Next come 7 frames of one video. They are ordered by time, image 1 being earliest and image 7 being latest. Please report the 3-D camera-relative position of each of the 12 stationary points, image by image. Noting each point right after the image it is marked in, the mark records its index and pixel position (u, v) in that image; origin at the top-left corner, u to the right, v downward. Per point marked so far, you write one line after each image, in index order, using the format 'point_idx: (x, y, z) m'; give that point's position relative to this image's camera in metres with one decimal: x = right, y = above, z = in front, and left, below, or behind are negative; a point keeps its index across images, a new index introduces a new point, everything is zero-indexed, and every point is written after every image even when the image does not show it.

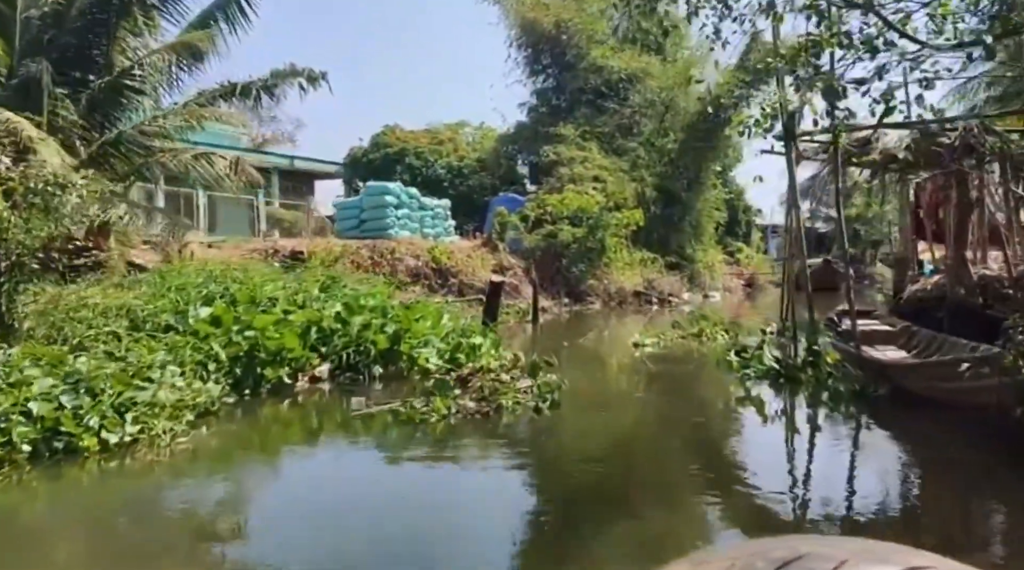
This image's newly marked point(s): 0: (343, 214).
0: (-3.6, +1.5, +19.5) m
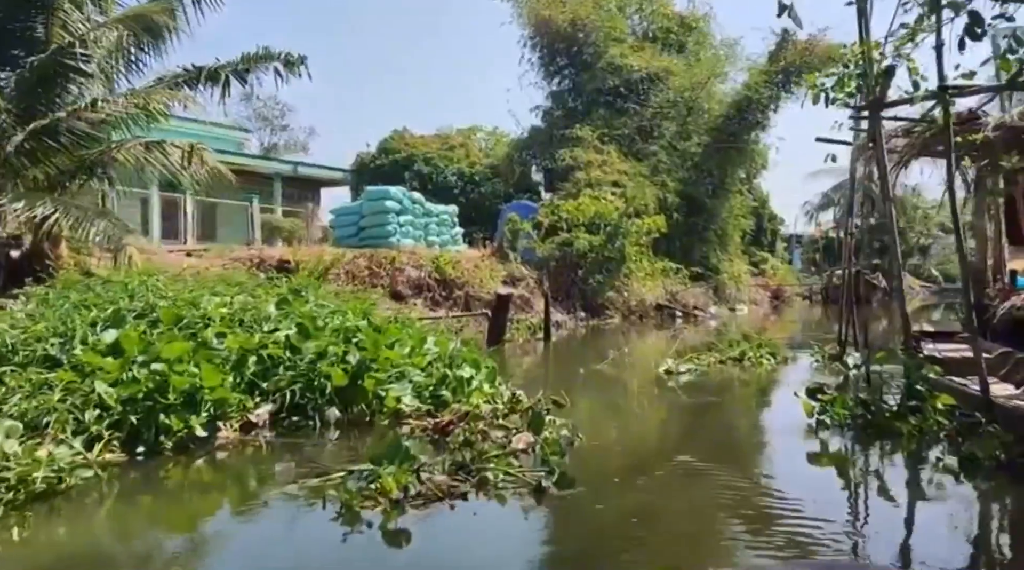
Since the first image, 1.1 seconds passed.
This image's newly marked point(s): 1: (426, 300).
0: (-3.4, +1.3, +18.1) m
1: (-1.5, -0.3, +15.9) m
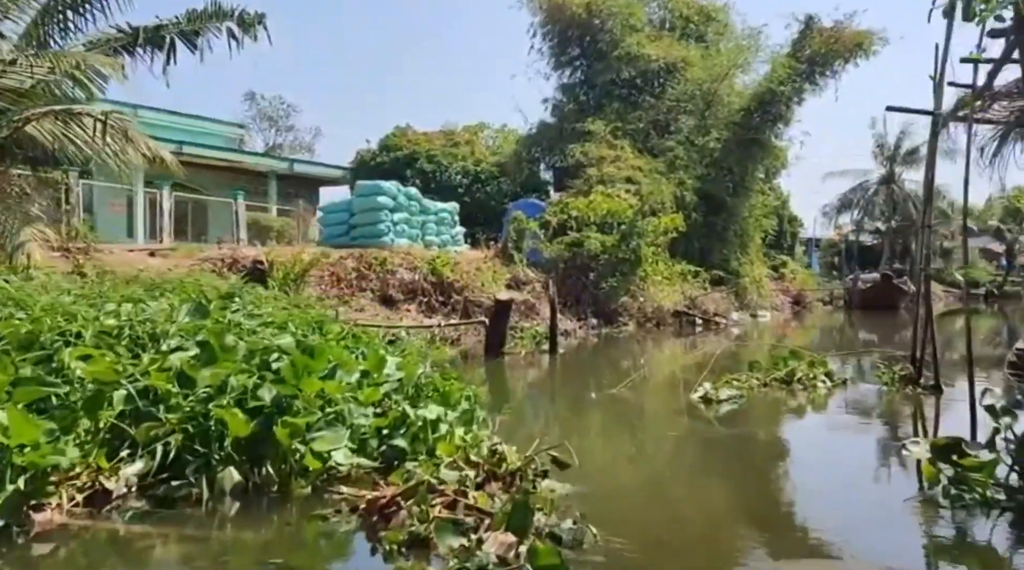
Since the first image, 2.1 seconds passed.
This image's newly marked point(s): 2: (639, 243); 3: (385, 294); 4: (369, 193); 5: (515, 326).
0: (-3.3, +1.2, +16.6) m
1: (-1.5, -0.3, +14.4) m
2: (+2.6, +0.9, +18.6) m
3: (-2.0, -0.2, +14.1) m
4: (-2.5, +1.6, +16.0) m
5: (0.0, -0.7, +15.0) m
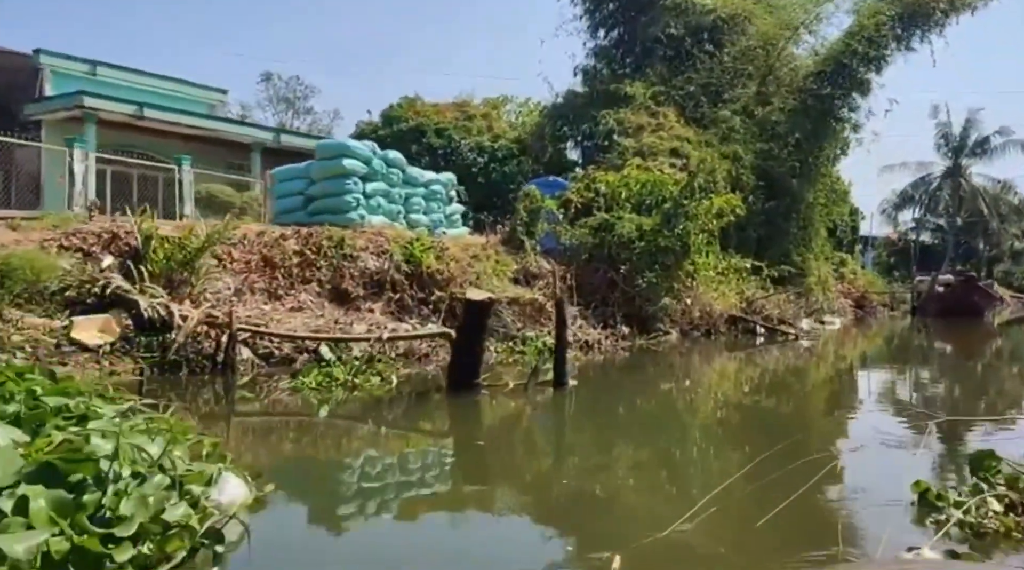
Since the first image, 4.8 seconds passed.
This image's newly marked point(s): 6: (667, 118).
0: (-3.2, +1.4, +12.8) m
1: (-1.4, -0.2, +10.6) m
2: (+2.8, +1.0, +14.6) m
3: (-2.0, 0.0, +10.3) m
4: (-2.4, +1.8, +12.2) m
5: (0.0, -0.6, +11.1) m
6: (+3.3, +3.5, +19.1) m
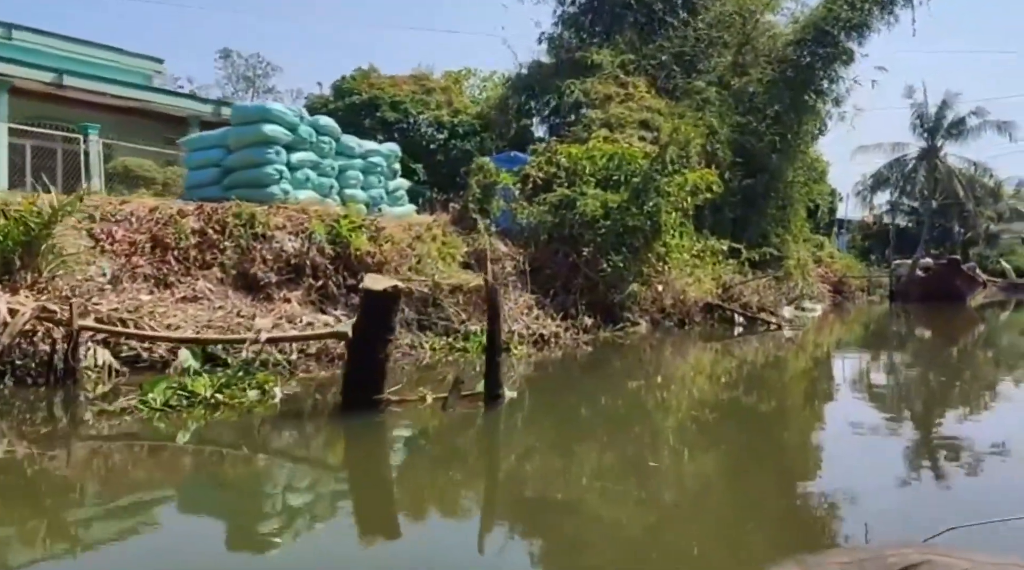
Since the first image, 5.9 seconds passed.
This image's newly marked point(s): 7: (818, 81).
0: (-3.8, +1.6, +11.1) m
1: (-2.0, -0.1, +9.0) m
2: (+2.1, +1.2, +13.1) m
3: (-2.5, +0.1, +8.7) m
4: (-3.0, +1.9, +10.6) m
5: (-0.6, -0.4, +9.6) m
6: (+2.4, +3.8, +17.6) m
7: (+6.4, +4.3, +19.2) m
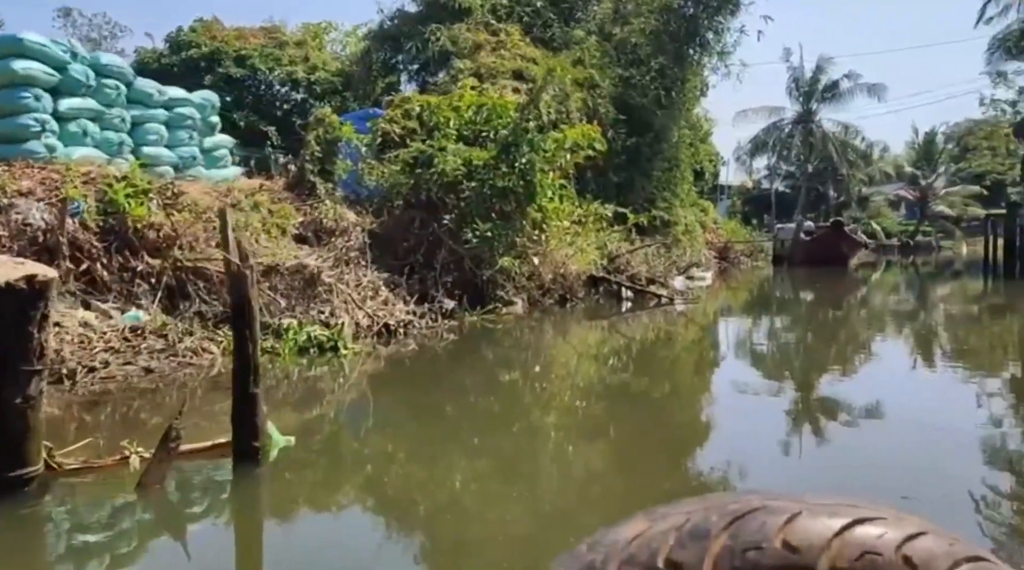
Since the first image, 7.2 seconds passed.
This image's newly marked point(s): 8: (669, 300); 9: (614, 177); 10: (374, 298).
0: (-5.4, +1.7, +8.5) m
1: (-3.3, 0.0, +6.7) m
2: (+0.2, +1.5, +11.2) m
3: (-3.8, +0.2, +6.3) m
4: (-4.6, +2.1, +8.1) m
5: (-2.0, -0.3, +7.5) m
6: (-0.1, +4.3, +15.7) m
7: (+3.7, +4.9, +17.7) m
8: (+2.3, -0.2, +13.6) m
9: (+1.9, +2.0, +17.1) m
10: (-1.4, -0.1, +9.6) m
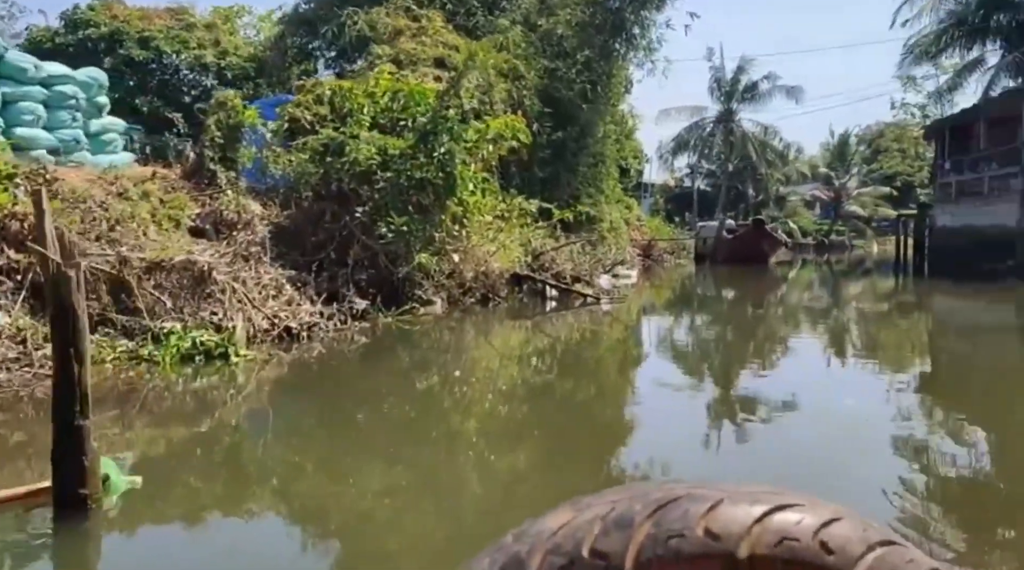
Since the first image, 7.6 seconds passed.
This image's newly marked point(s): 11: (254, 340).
0: (-6.1, +1.7, +7.4) m
1: (-3.8, 0.0, +5.7) m
2: (-0.7, +1.6, +10.6) m
3: (-4.3, +0.2, +5.4) m
4: (-5.2, +2.1, +7.0) m
5: (-2.6, -0.3, +6.6) m
6: (-1.4, +4.3, +14.9) m
7: (+2.2, +5.0, +17.3) m
8: (+1.2, -0.2, +13.1) m
9: (+0.5, +2.1, +16.6) m
10: (-2.2, -0.1, +8.8) m
11: (-2.2, -0.5, +8.1) m
